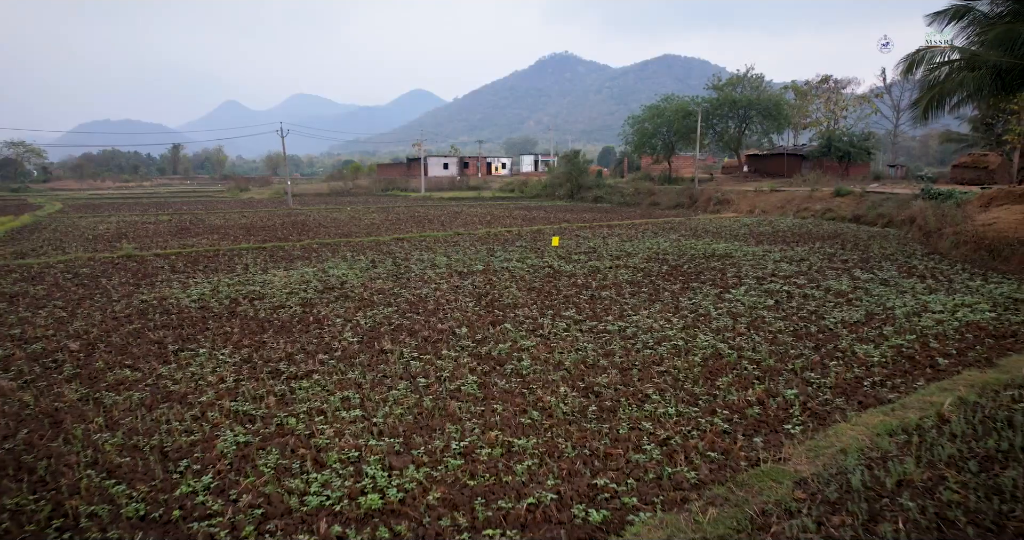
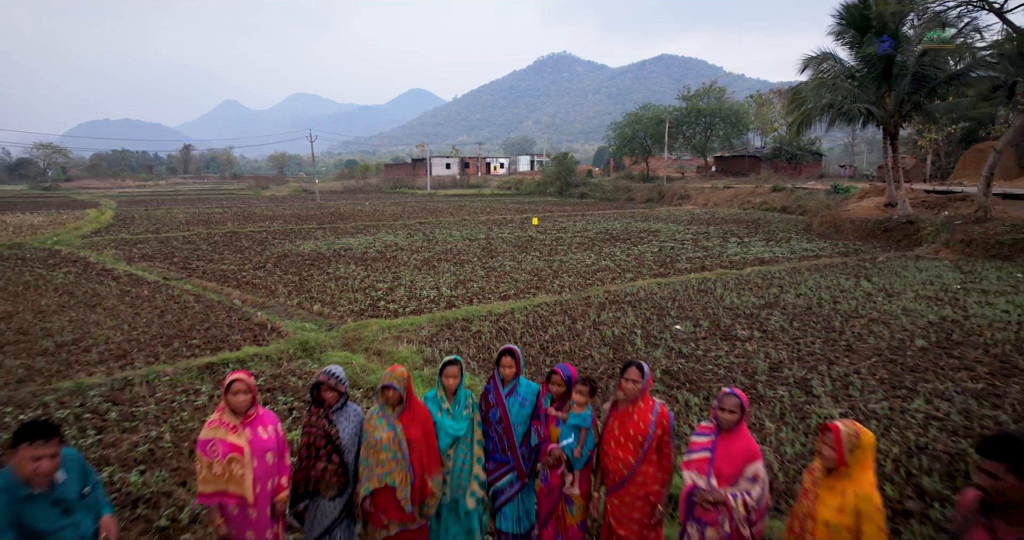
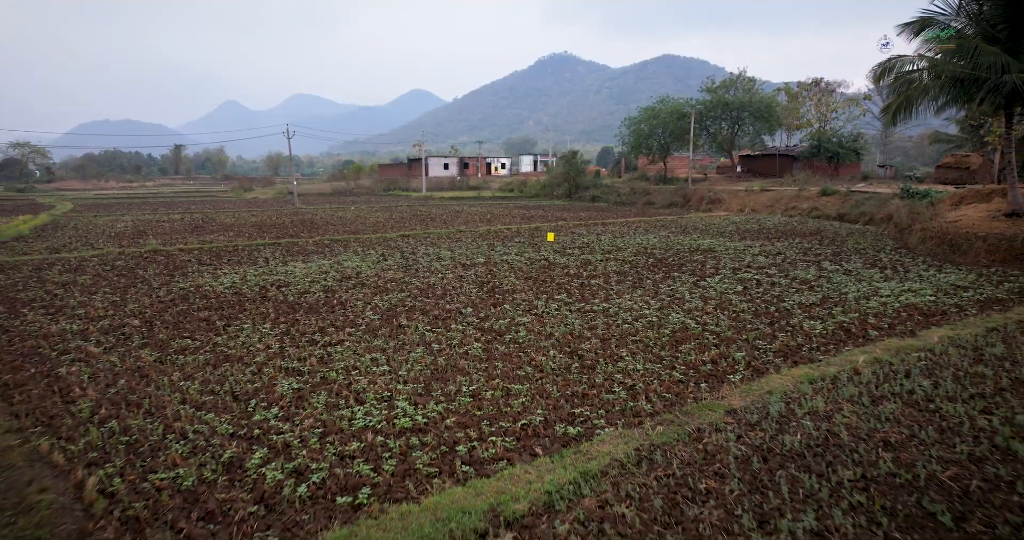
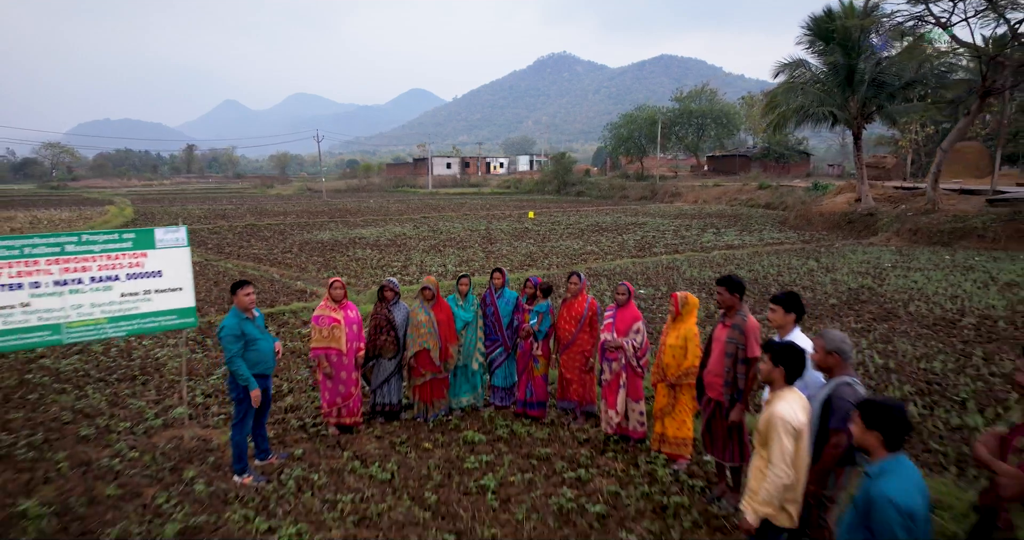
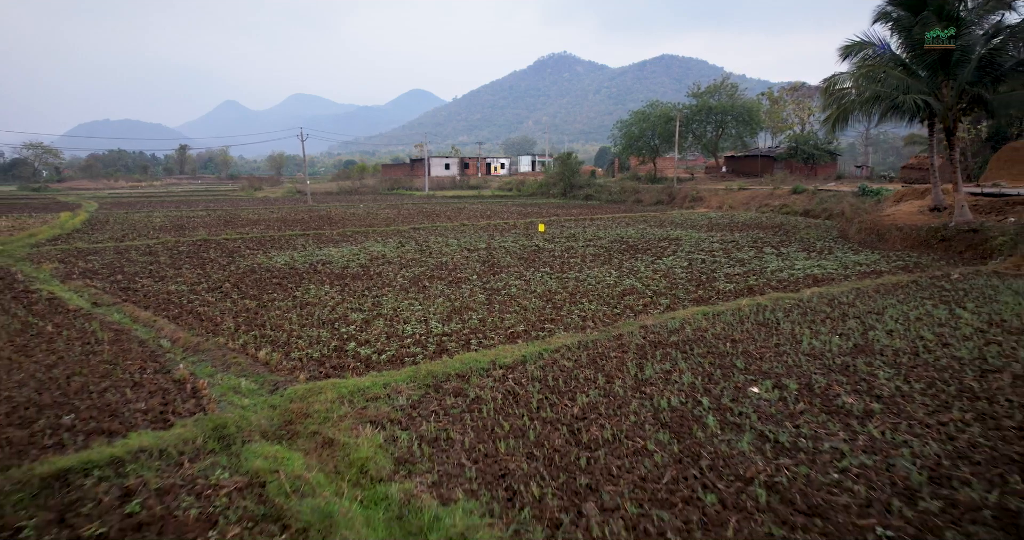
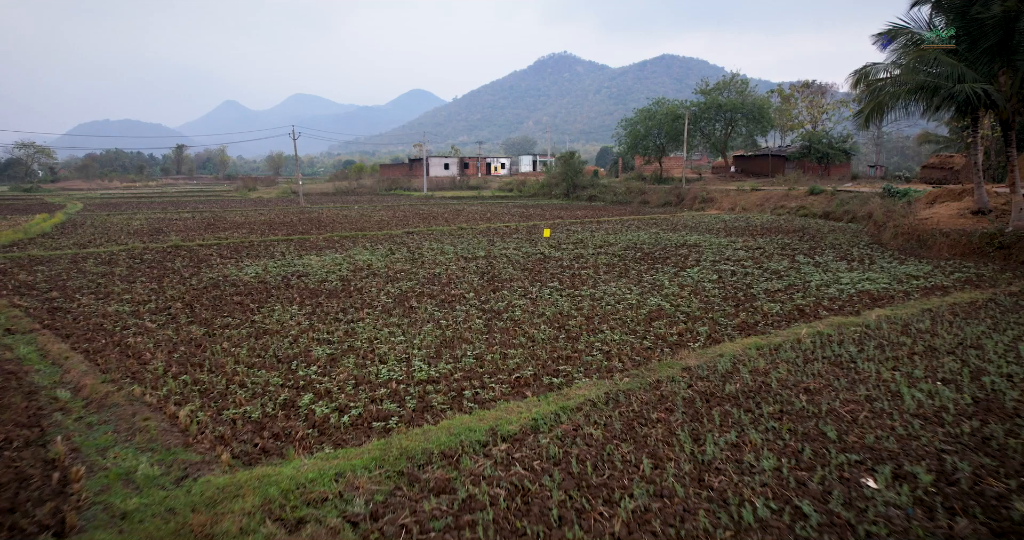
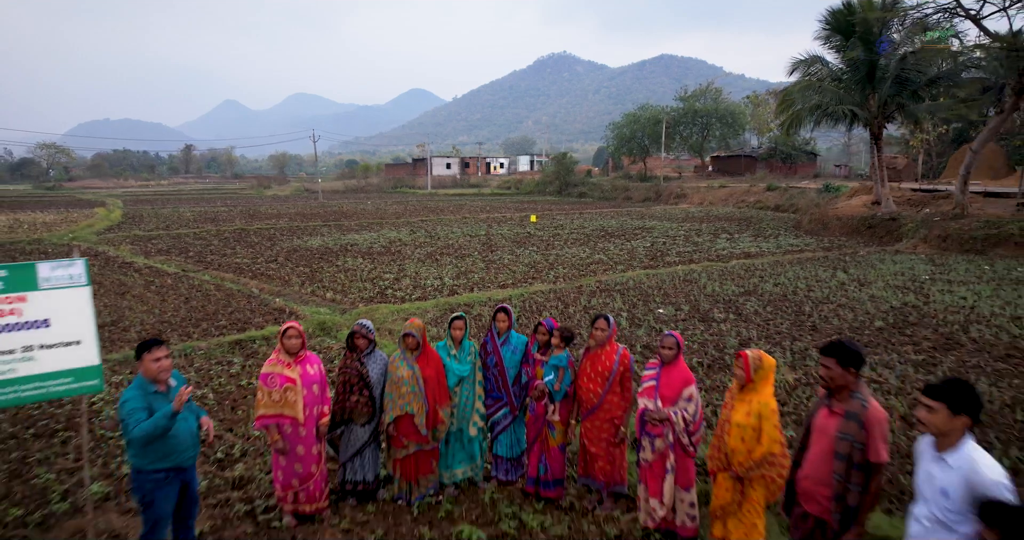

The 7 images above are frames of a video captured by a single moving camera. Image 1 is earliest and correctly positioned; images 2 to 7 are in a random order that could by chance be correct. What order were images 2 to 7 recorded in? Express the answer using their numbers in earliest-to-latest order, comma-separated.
3, 6, 5, 2, 7, 4
